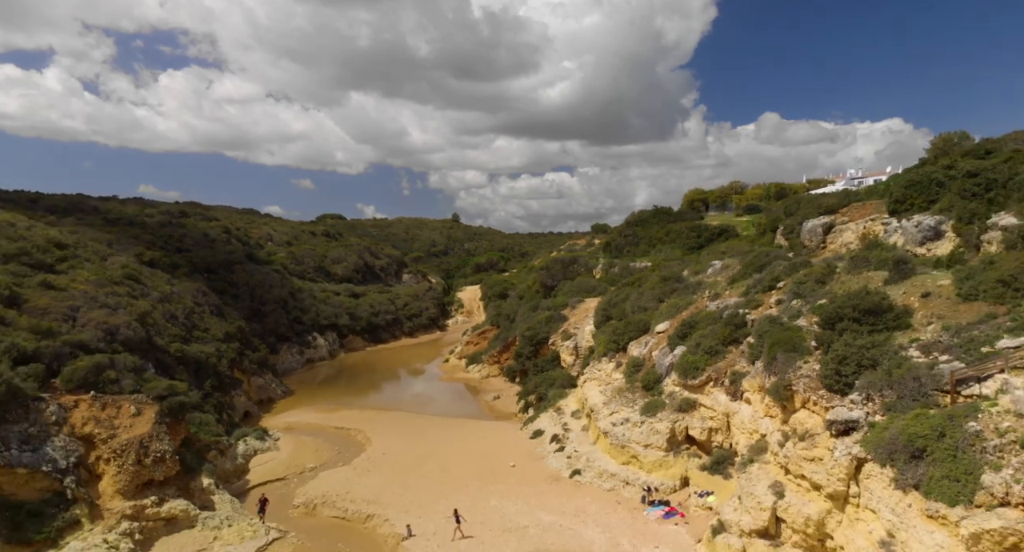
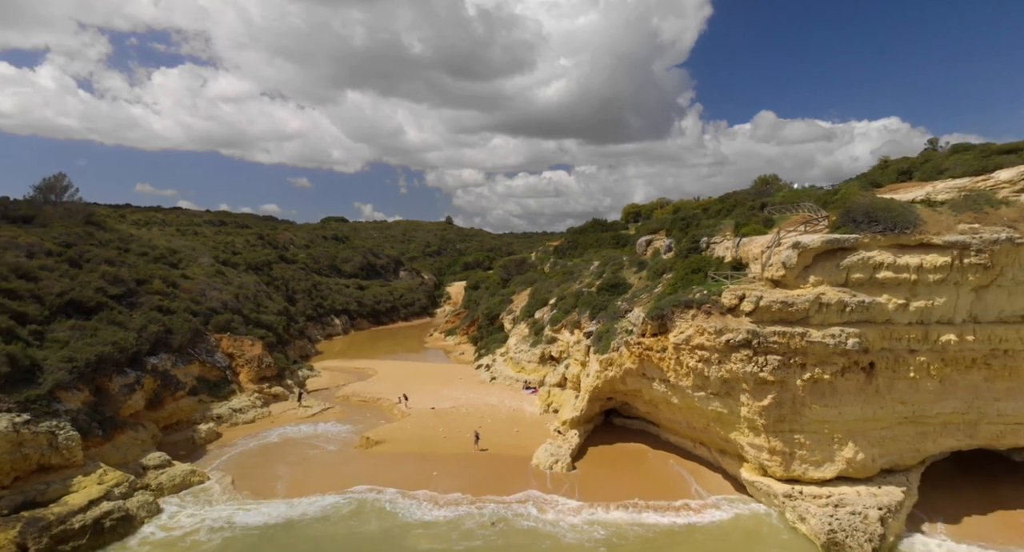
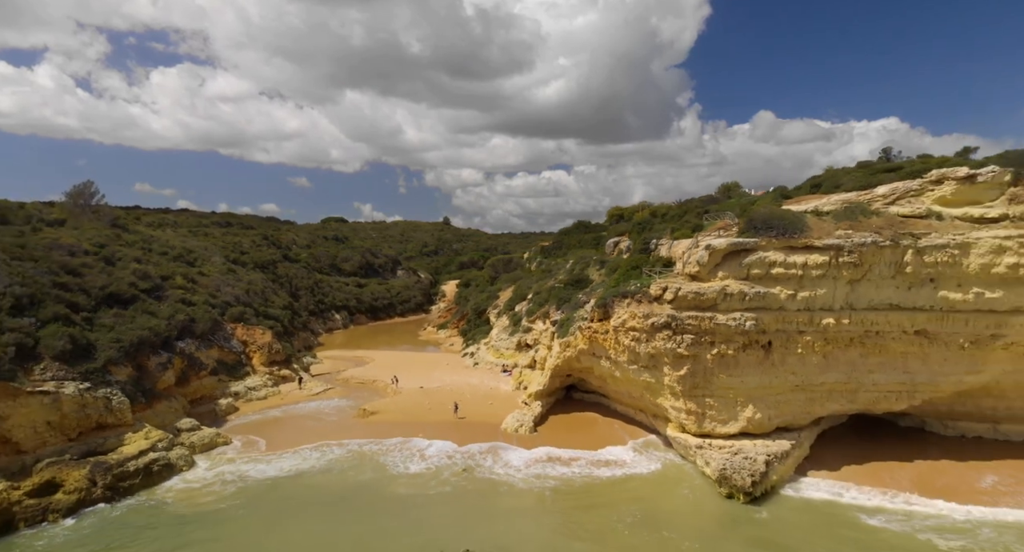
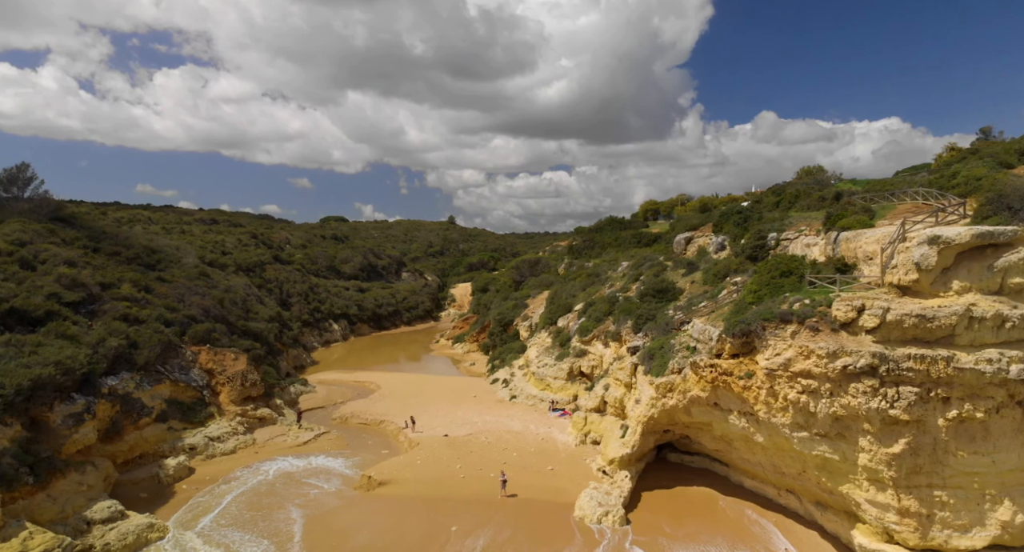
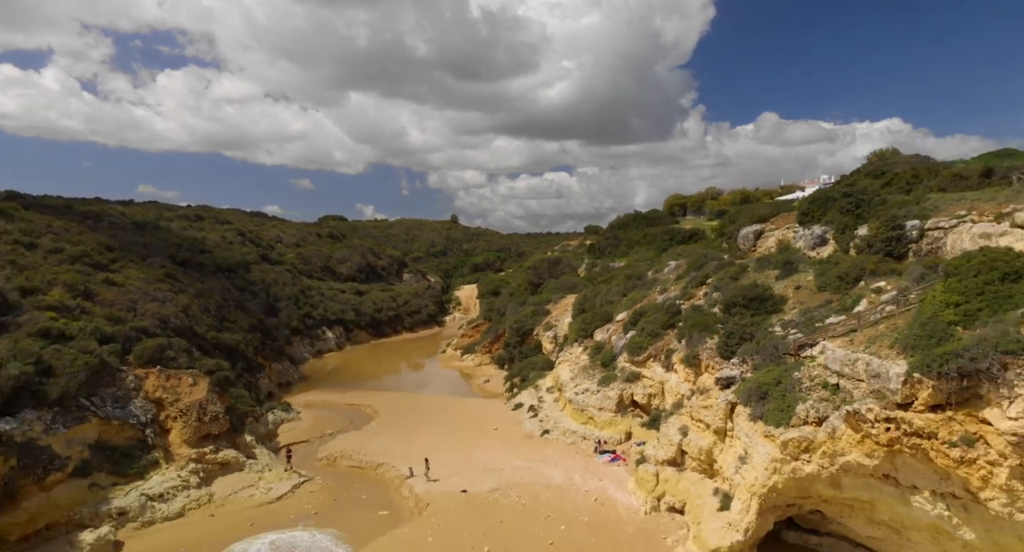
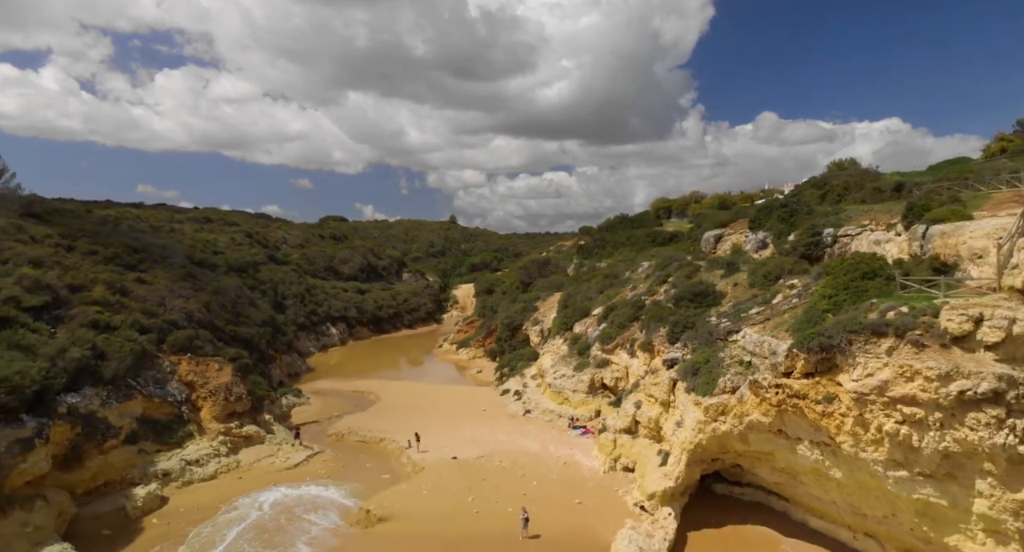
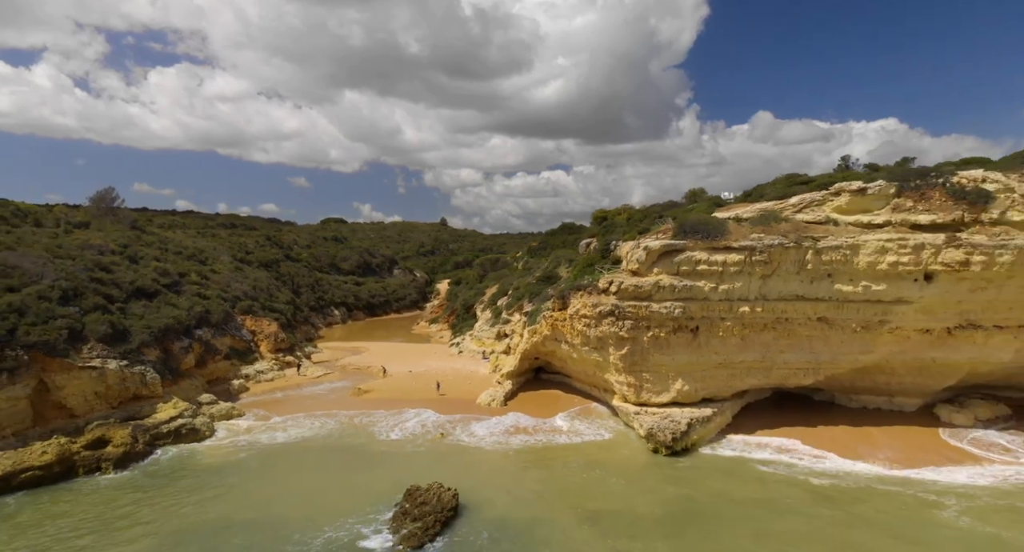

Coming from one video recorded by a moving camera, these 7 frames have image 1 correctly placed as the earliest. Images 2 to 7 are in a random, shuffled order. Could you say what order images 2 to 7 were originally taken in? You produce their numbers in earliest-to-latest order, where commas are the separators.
5, 6, 4, 2, 3, 7
